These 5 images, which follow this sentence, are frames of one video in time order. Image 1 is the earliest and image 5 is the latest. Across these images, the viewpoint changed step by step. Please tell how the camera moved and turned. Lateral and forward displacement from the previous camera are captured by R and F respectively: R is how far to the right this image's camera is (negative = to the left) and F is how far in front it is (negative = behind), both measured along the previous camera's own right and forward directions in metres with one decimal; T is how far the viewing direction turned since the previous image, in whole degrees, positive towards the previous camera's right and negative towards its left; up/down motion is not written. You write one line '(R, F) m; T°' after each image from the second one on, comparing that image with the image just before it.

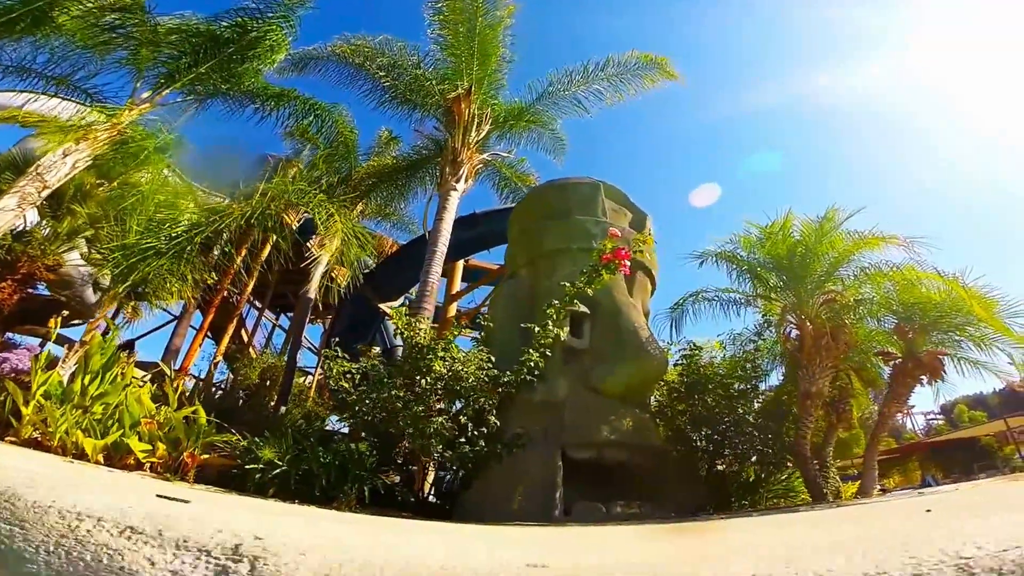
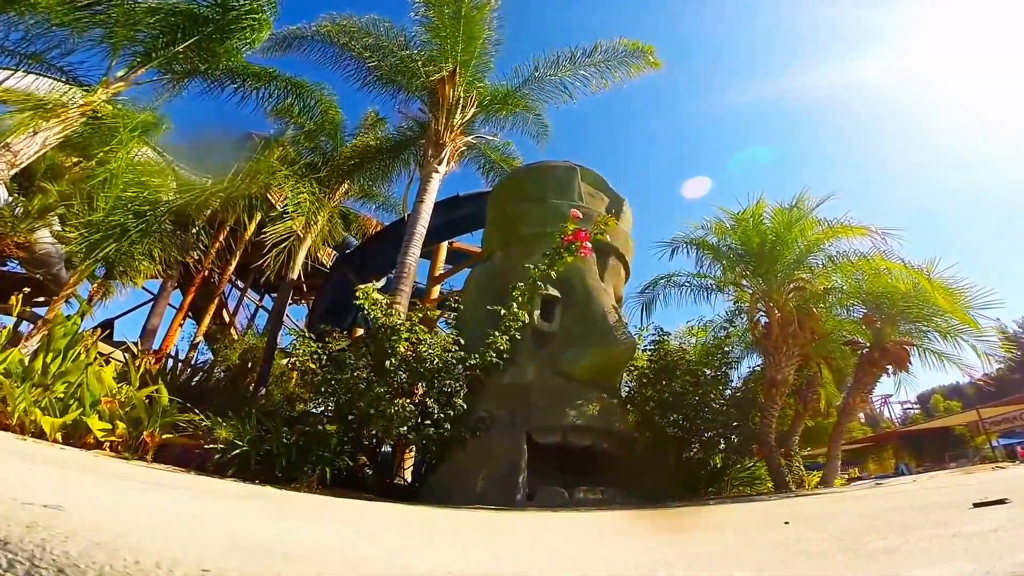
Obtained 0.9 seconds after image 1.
(+0.3, 0.0) m; +1°
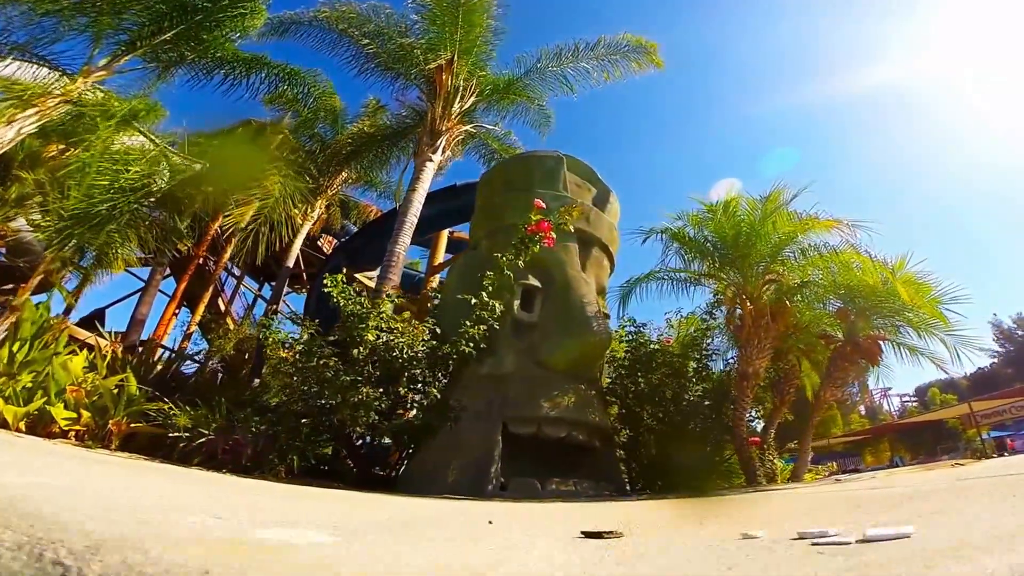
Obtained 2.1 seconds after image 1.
(+0.4, 0.0) m; -1°
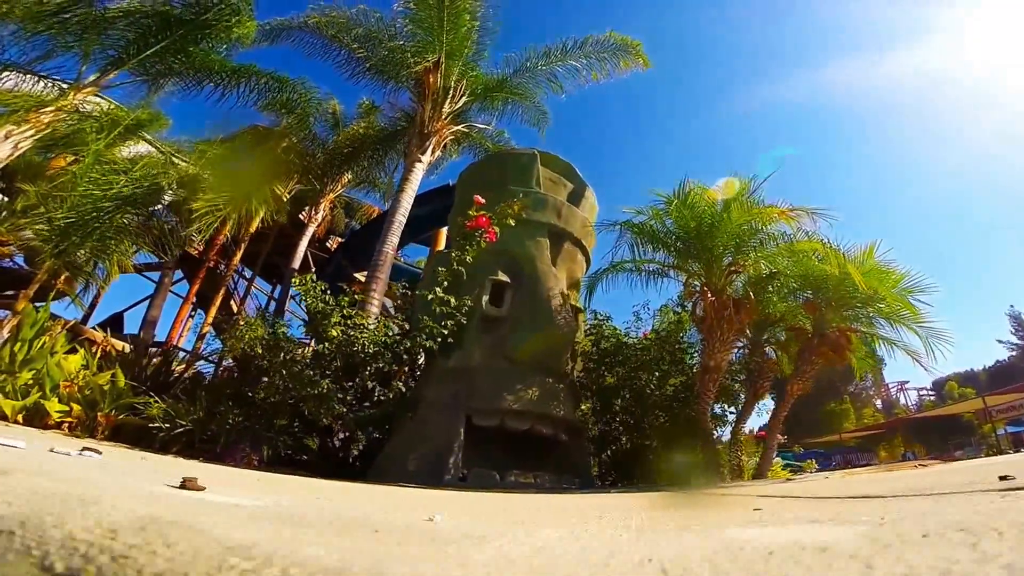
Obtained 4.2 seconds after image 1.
(+0.9, -0.1) m; -3°
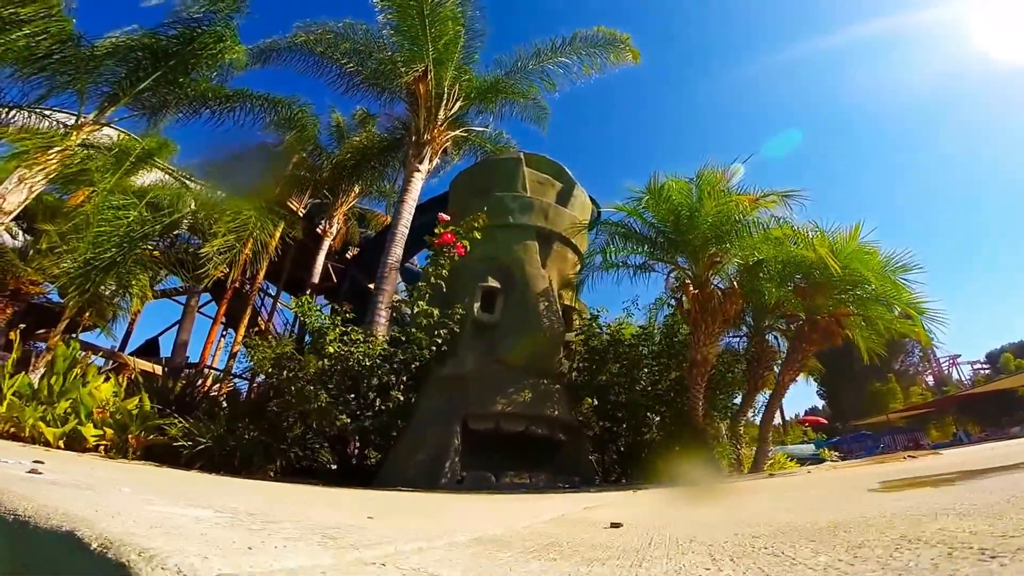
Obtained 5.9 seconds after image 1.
(+0.8, 0.0) m; -5°
